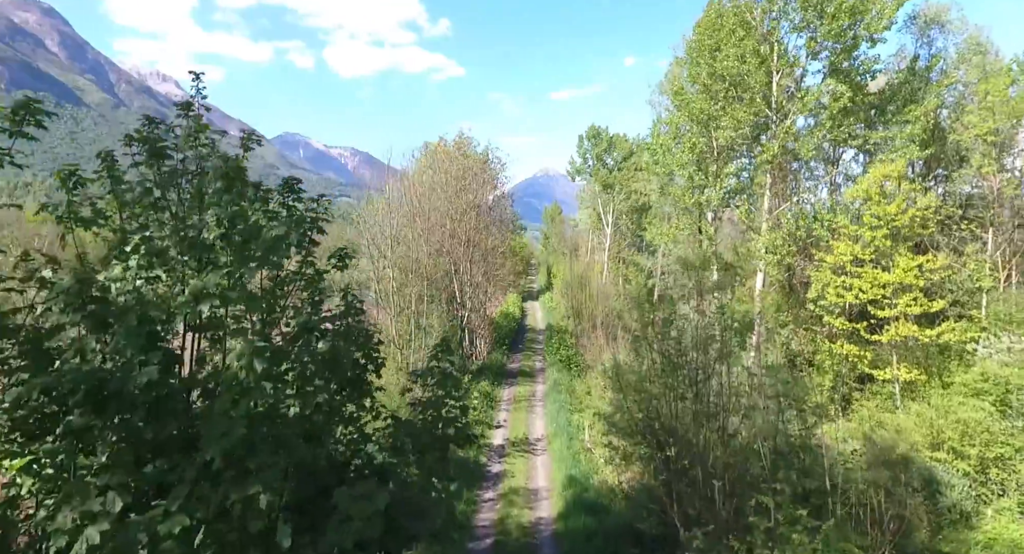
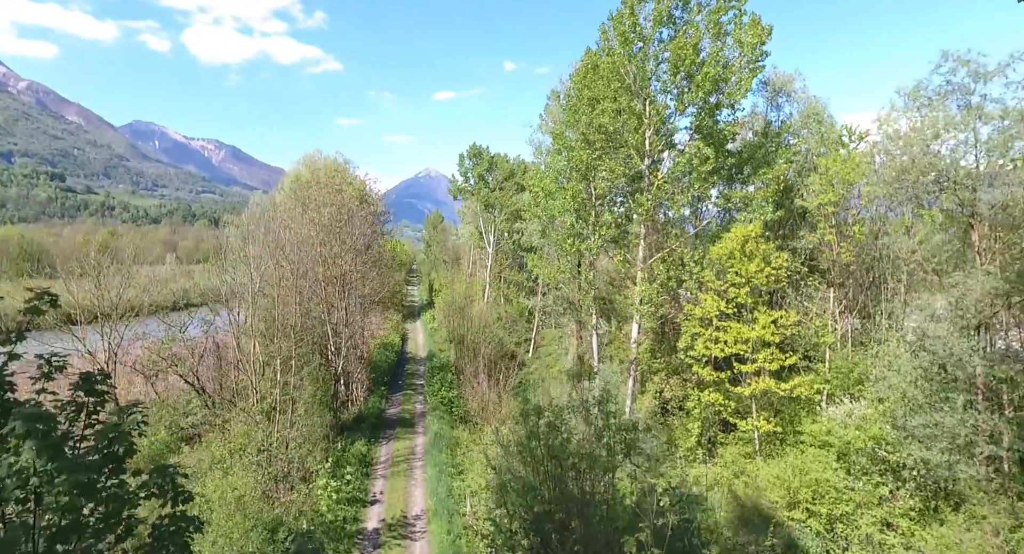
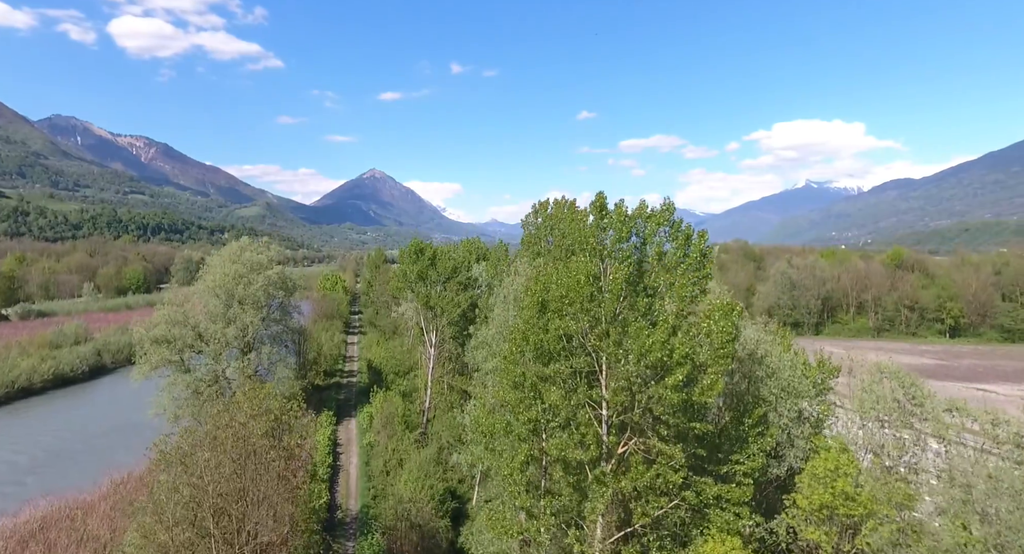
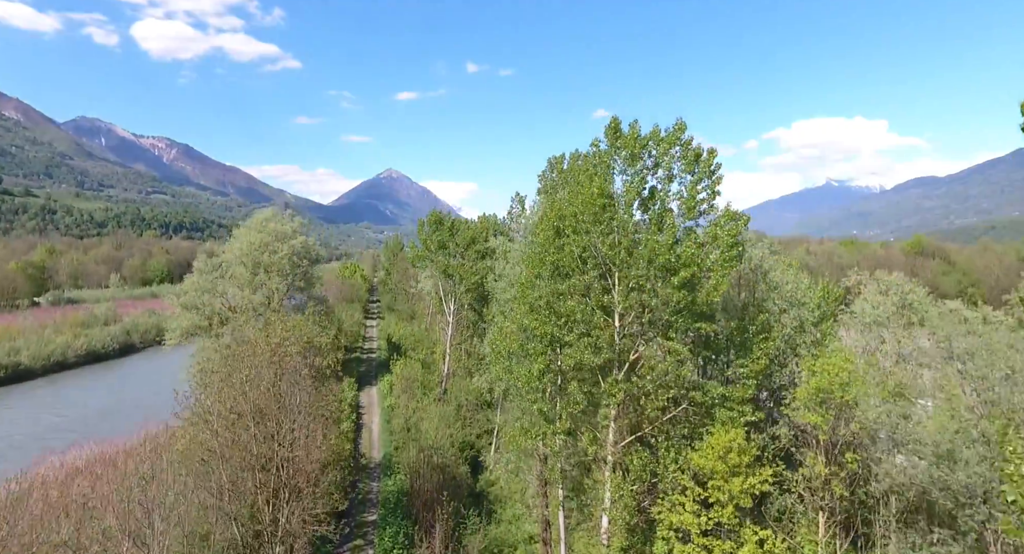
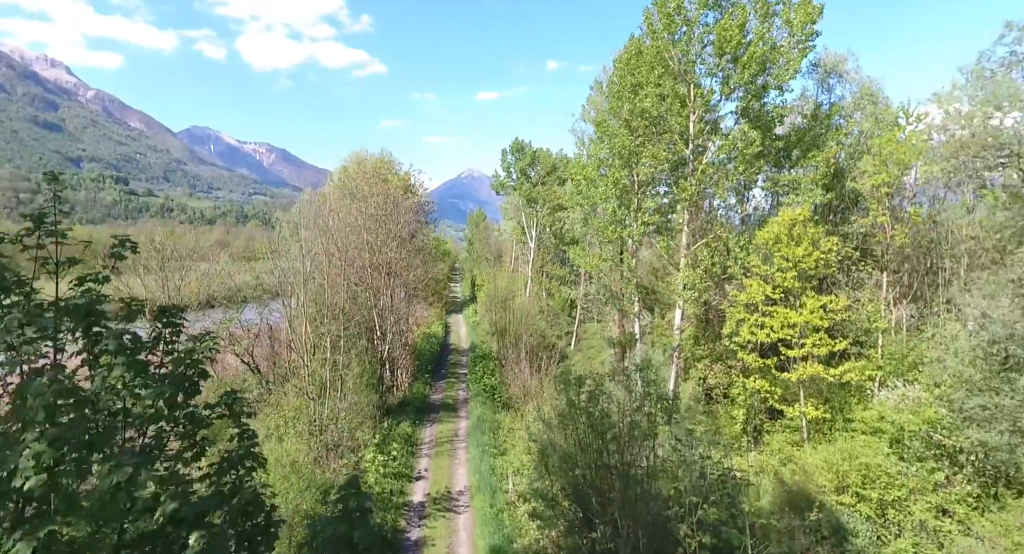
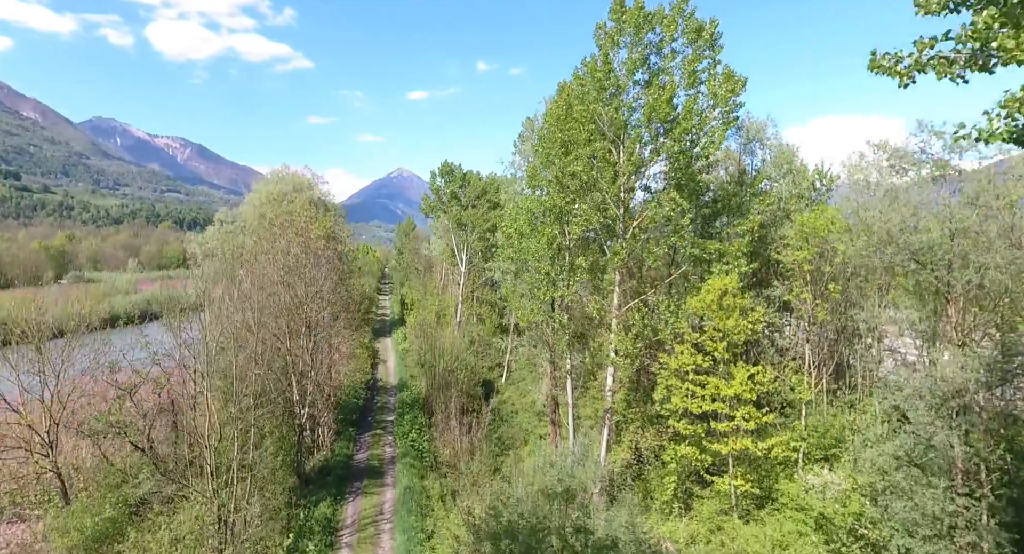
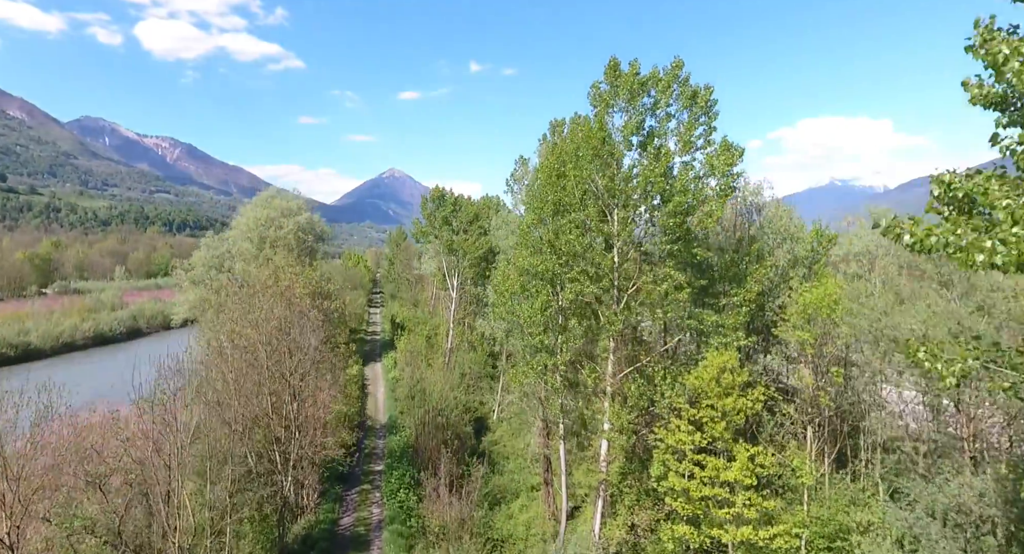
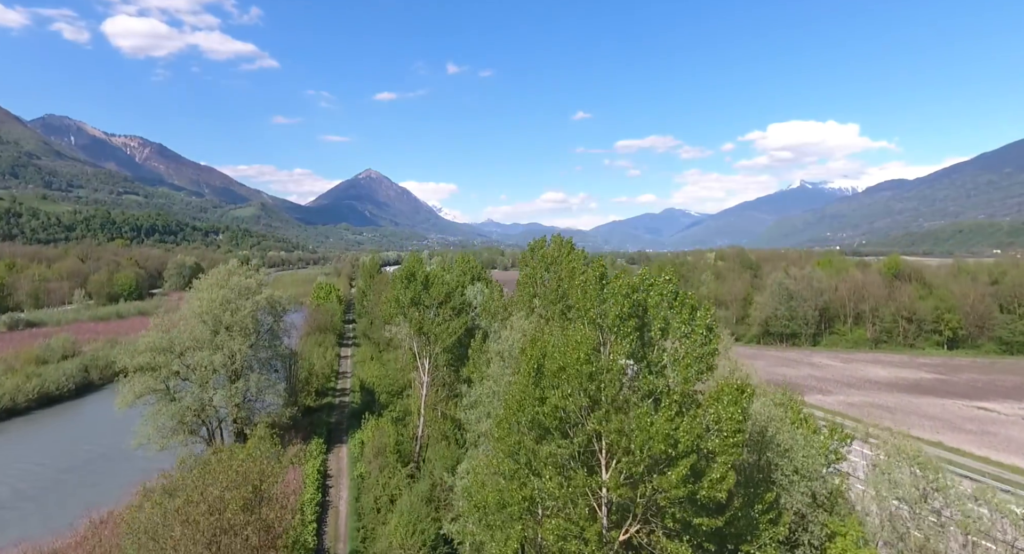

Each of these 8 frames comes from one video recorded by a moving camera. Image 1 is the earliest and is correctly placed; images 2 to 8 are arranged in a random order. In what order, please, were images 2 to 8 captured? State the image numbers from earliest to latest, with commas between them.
5, 2, 6, 7, 4, 3, 8
